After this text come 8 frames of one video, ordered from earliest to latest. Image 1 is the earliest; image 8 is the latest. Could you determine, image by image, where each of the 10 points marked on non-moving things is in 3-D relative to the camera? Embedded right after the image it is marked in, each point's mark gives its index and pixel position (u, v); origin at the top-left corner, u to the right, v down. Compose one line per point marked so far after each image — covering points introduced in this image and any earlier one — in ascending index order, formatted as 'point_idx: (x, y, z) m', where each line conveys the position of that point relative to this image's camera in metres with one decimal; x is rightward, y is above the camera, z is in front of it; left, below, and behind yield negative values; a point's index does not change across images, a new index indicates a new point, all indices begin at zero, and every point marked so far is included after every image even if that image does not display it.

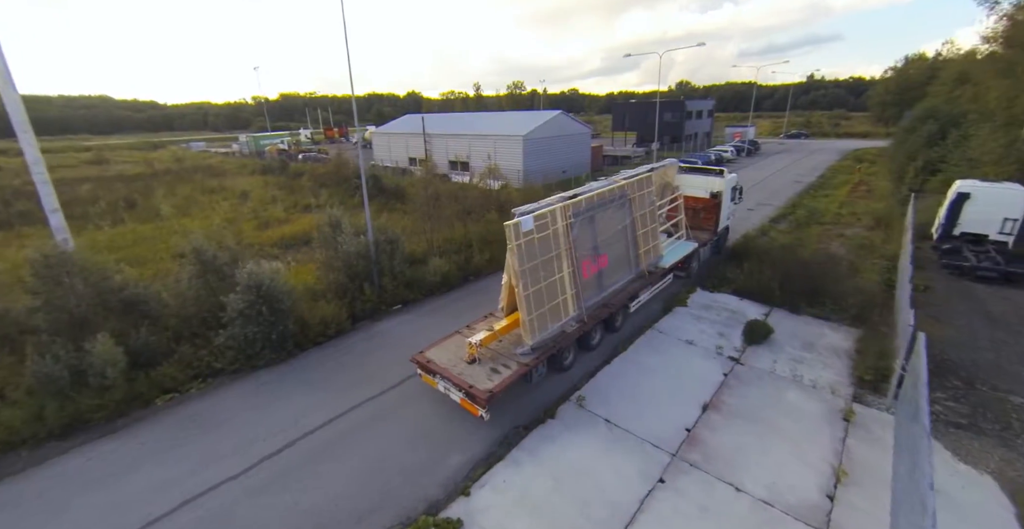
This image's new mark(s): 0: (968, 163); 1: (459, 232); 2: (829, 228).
0: (+18.9, +4.2, +18.2) m
1: (-1.7, +1.1, +14.7) m
2: (+12.6, +1.5, +17.6) m
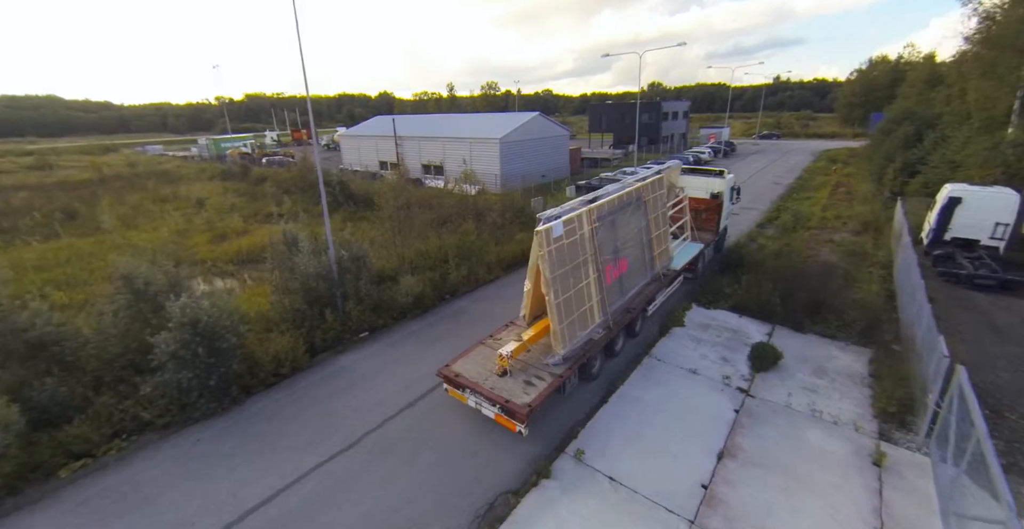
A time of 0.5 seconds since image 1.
0: (+18.0, +4.1, +18.0) m
1: (-2.4, +0.6, +13.5) m
2: (+11.8, +1.2, +17.2) m
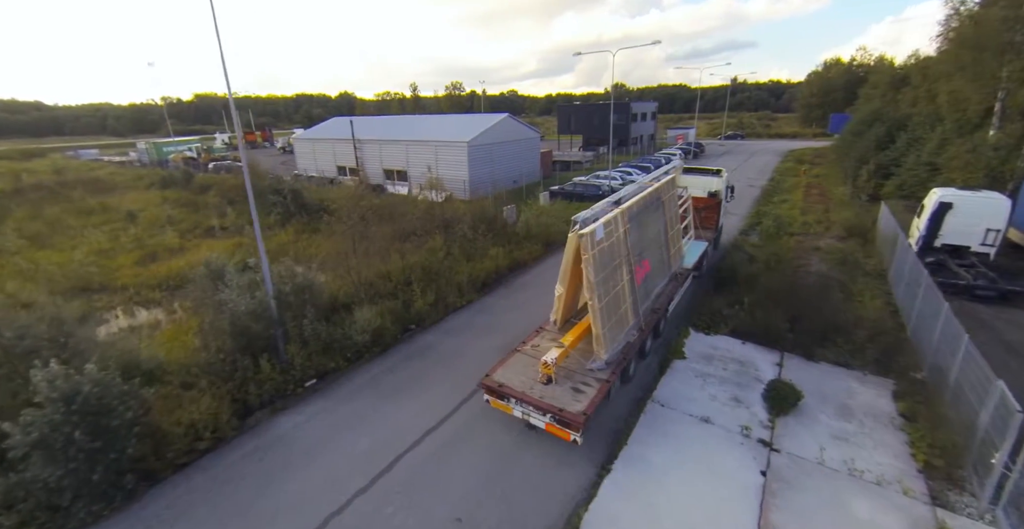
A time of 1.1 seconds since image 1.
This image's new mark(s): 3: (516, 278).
0: (+16.8, +3.9, +17.8) m
1: (-3.1, 0.0, +11.8) m
2: (+10.8, +0.9, +16.5) m
3: (+0.2, -0.4, +13.0) m
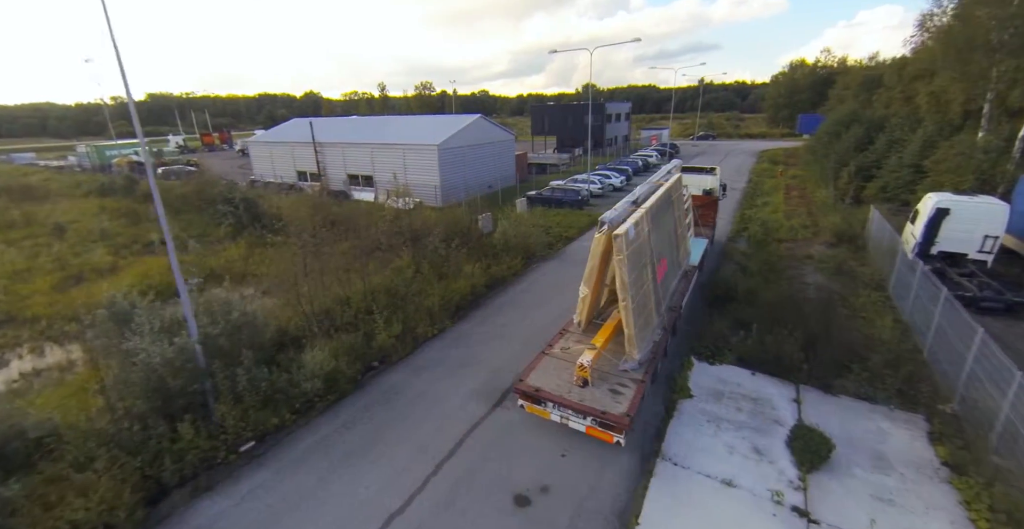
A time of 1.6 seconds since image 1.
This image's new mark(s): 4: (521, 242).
0: (+15.8, +3.8, +17.5) m
1: (-3.6, -0.6, +10.3) m
2: (+9.9, +0.7, +15.8) m
3: (-0.4, -0.9, +11.7) m
4: (+0.3, +0.8, +14.8) m
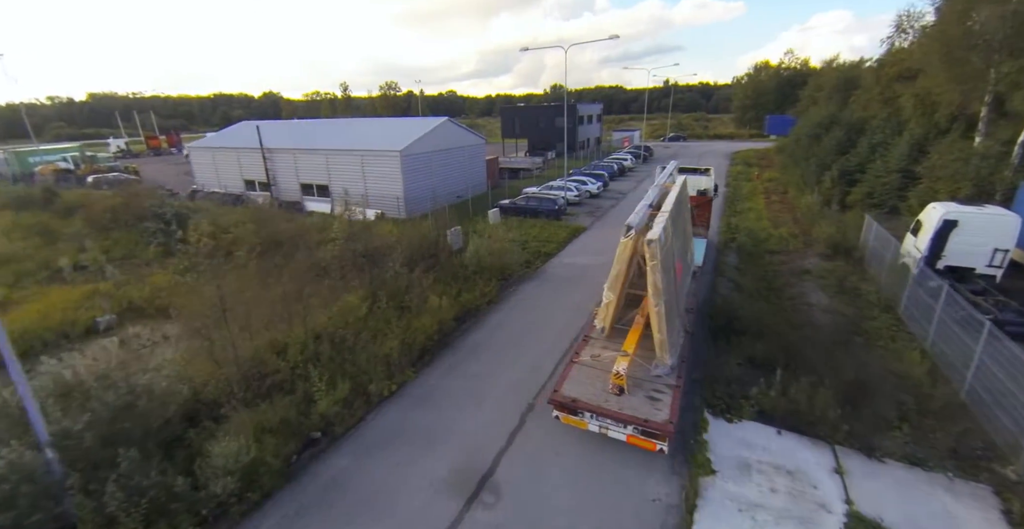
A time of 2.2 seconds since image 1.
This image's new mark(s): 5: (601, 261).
0: (+14.7, +3.4, +16.8) m
1: (-4.1, -1.4, +8.4) m
2: (+9.0, +0.2, +14.8) m
3: (-1.0, -1.6, +10.0) m
4: (-0.5, +0.1, +13.1) m
5: (+3.0, +0.2, +14.7) m
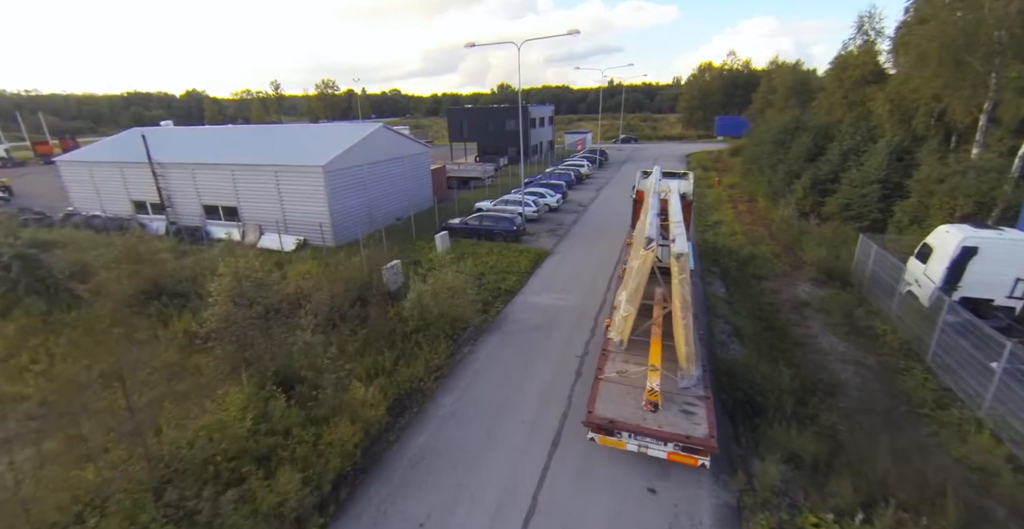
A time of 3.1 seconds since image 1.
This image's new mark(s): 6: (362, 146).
0: (+13.0, +2.8, +15.6) m
1: (-4.6, -2.7, +5.3) m
2: (+7.7, -0.6, +13.0) m
3: (-1.7, -2.8, +7.2) m
4: (-1.6, -1.1, +10.4) m
5: (+1.7, -0.9, +12.3) m
6: (-5.8, +4.5, +16.9) m
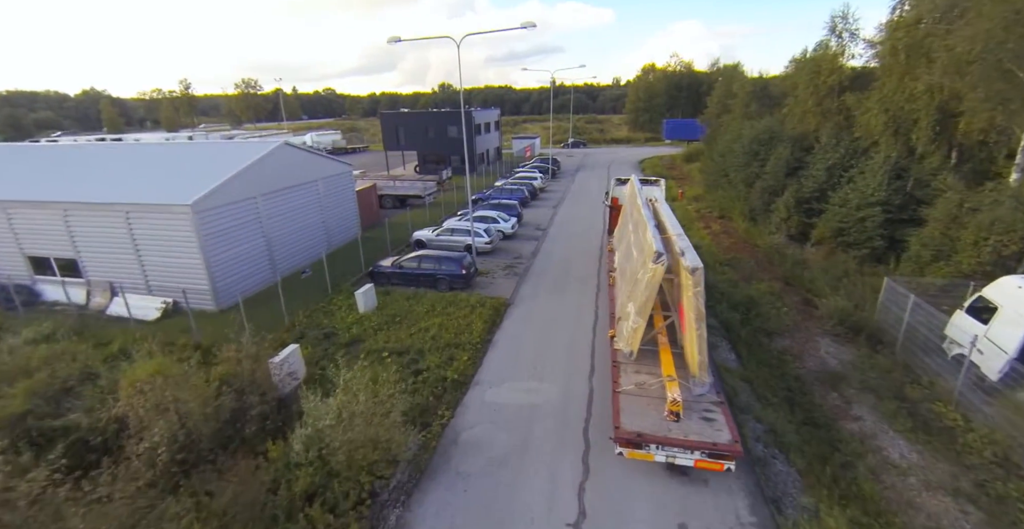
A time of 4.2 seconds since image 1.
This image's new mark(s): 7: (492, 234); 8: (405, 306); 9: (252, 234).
0: (+11.4, +1.7, +13.6) m
1: (-4.7, -4.5, +1.4) m
2: (+6.6, -1.9, +10.4) m
3: (-2.0, -4.5, +3.6) m
4: (-2.3, -2.7, +6.7) m
5: (+0.7, -2.4, +9.0) m
6: (-7.5, +2.6, +12.7) m
7: (-0.8, +1.1, +16.9) m
8: (-2.9, -1.2, +11.7) m
9: (-7.5, +0.9, +12.8) m
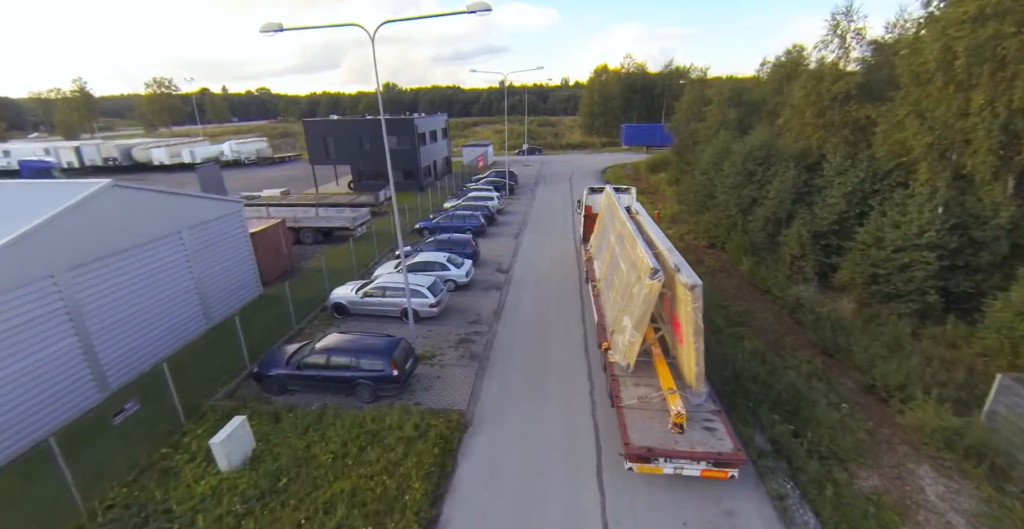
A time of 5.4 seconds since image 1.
0: (+10.3, +0.2, +10.6) m
1: (-4.2, -6.5, -3.1) m
2: (+6.0, -3.6, +7.0) m
3: (-1.8, -6.4, -0.6) m
4: (-2.5, -4.7, +2.5) m
5: (+0.3, -4.3, +5.0) m
6: (-8.4, +0.5, +7.8) m
7: (-2.1, -0.8, +12.8) m
8: (-3.6, -3.2, +7.4) m
9: (-8.4, -1.3, +8.0) m
